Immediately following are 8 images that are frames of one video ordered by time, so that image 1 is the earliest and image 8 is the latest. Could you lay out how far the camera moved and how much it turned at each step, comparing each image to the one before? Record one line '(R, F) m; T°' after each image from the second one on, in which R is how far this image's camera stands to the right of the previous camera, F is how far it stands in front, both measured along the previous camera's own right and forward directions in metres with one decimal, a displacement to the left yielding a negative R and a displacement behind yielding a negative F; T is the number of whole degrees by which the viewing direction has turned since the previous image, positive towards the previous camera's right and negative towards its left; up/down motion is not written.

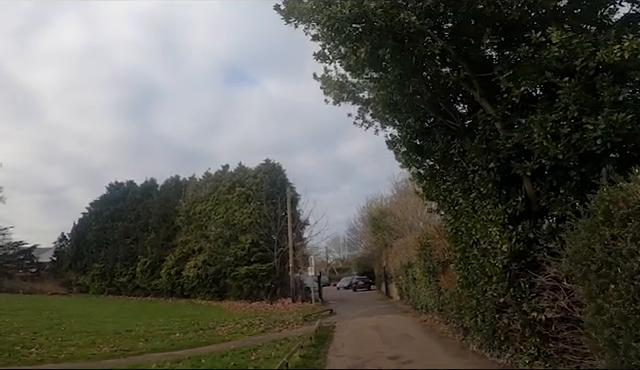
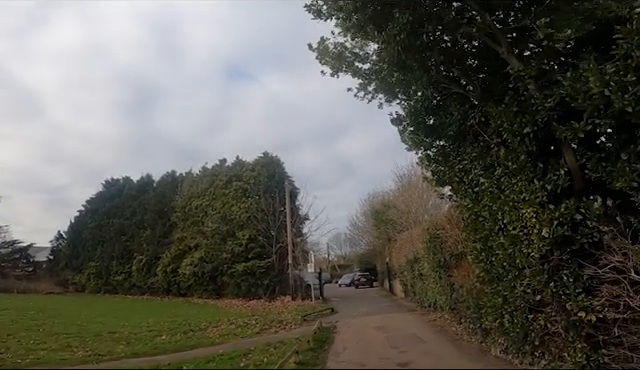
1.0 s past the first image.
(+0.1, +1.7) m; 0°
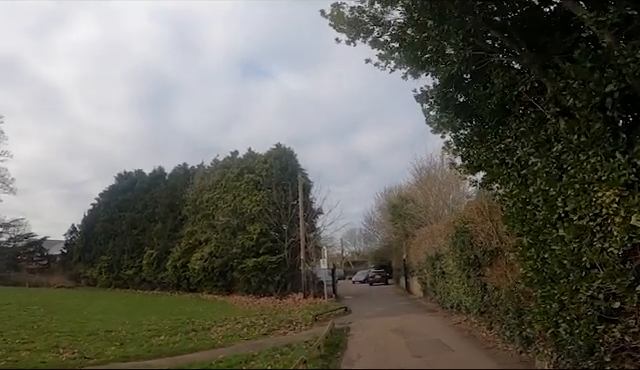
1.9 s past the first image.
(0.0, +1.7) m; -2°
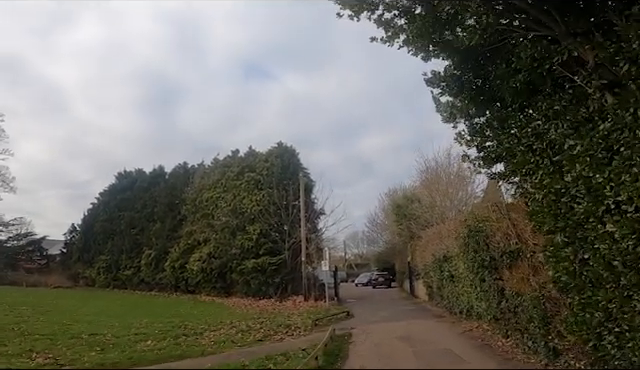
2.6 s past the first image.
(+0.1, +1.2) m; 0°
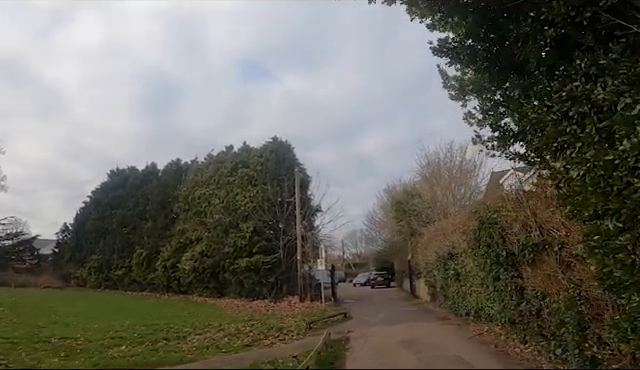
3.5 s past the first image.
(+0.2, +1.5) m; 0°
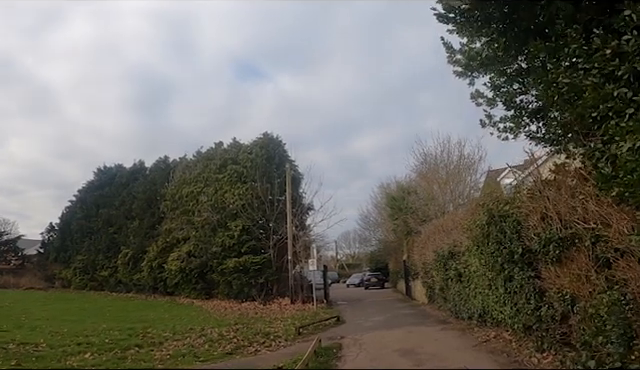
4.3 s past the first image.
(+0.1, +1.4) m; +1°
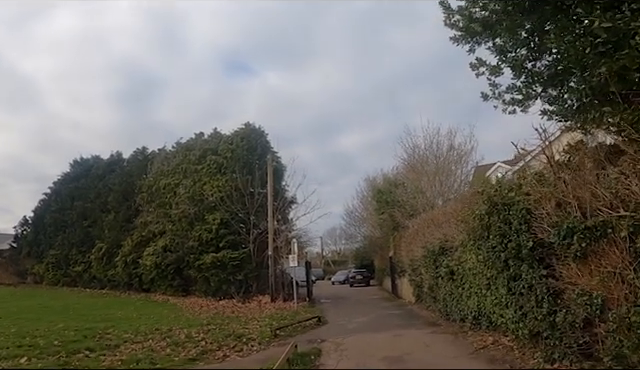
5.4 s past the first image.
(+0.2, +1.6) m; +2°
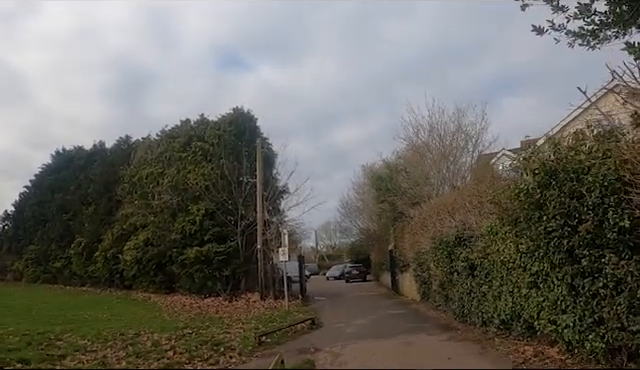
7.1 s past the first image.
(0.0, +2.5) m; +1°
